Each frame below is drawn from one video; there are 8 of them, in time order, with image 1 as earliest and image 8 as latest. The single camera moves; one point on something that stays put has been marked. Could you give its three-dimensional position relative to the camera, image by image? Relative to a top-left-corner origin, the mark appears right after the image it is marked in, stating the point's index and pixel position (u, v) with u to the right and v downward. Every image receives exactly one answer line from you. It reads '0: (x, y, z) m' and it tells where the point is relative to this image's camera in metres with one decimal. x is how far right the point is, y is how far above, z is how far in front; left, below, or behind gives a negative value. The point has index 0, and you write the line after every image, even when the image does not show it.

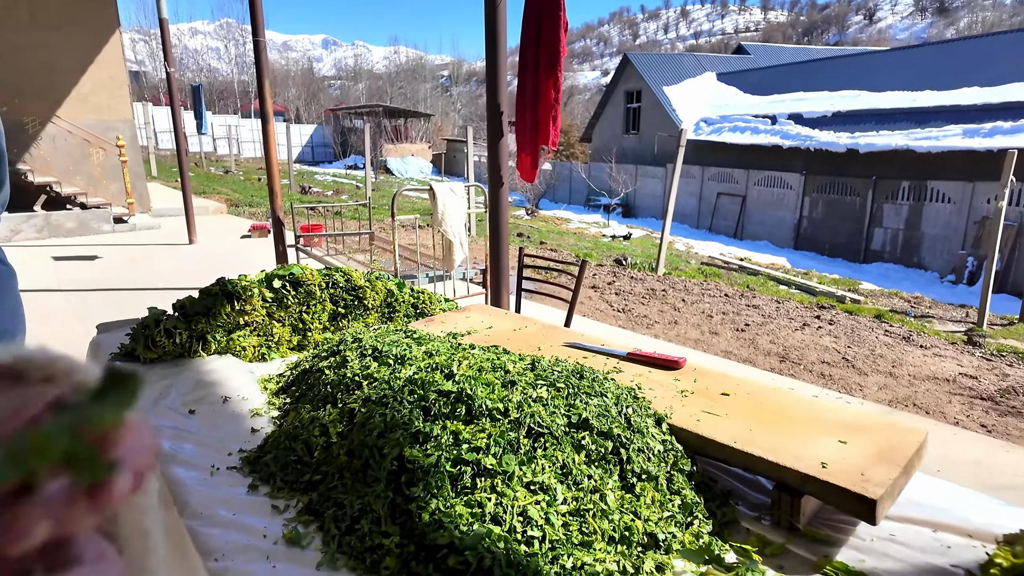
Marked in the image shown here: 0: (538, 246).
0: (+0.6, +0.8, +11.8) m
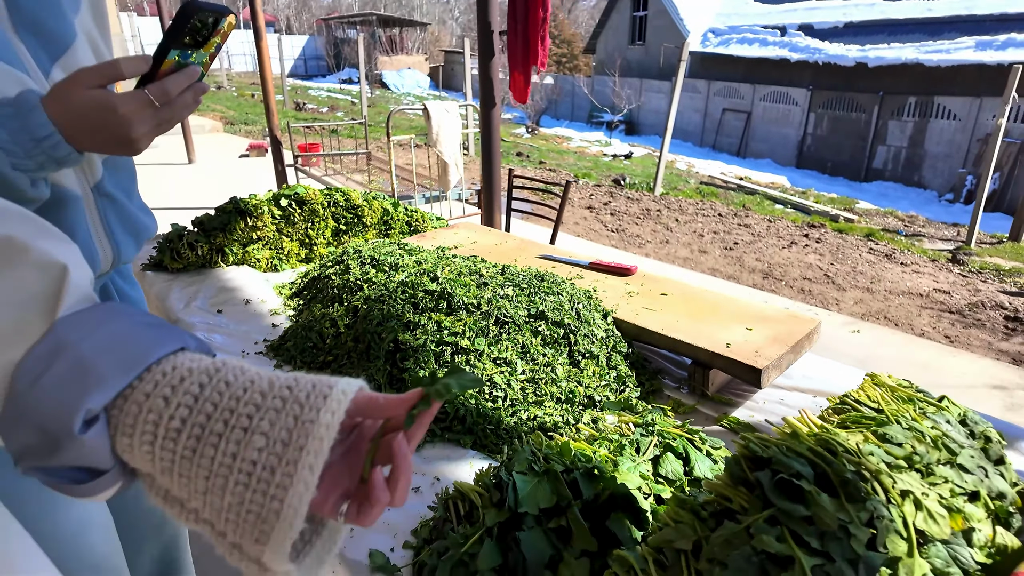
0: (+0.6, +2.4, +12.0) m
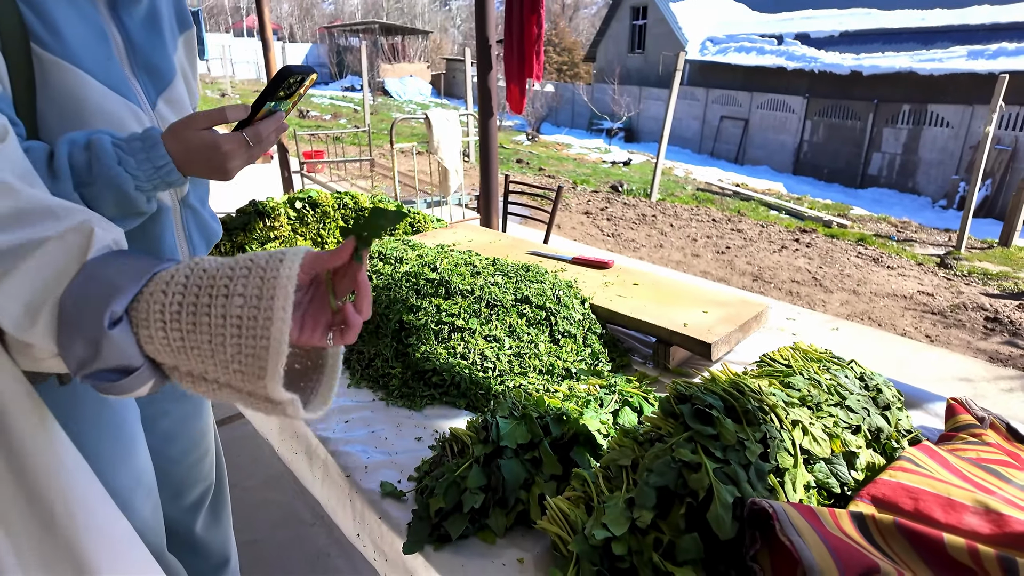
0: (+0.5, +2.4, +12.4) m
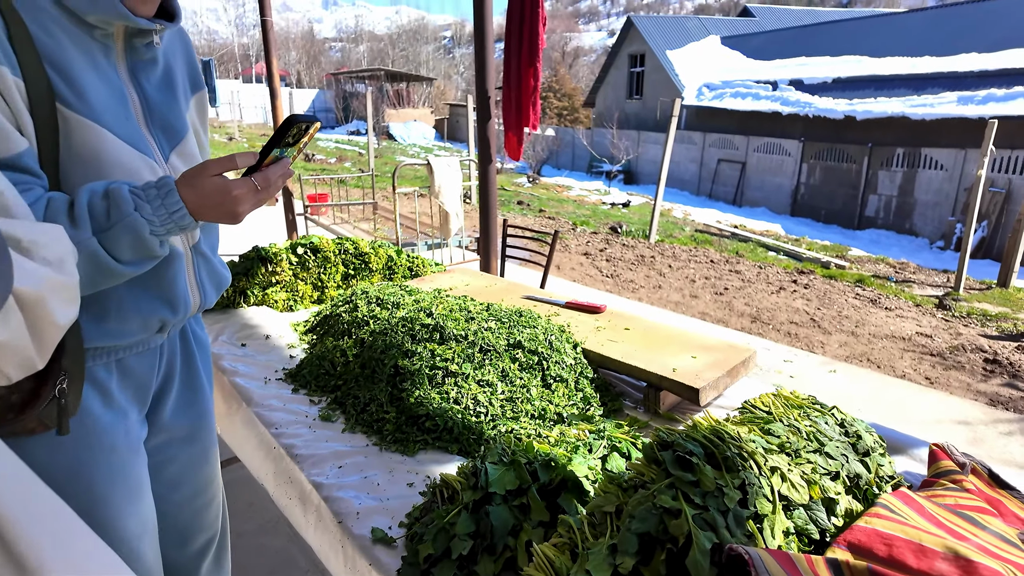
0: (+0.5, +1.5, +12.6) m
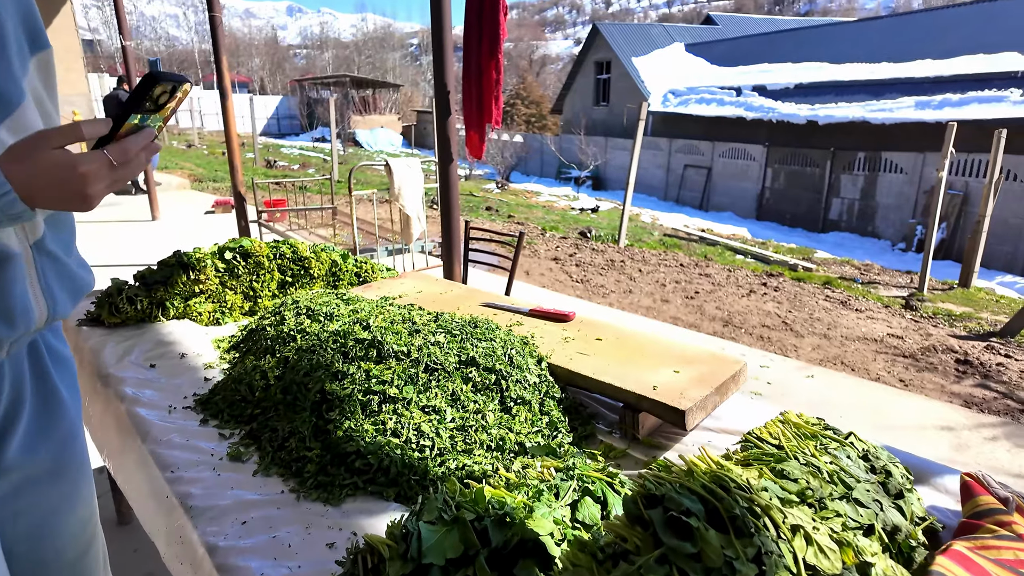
0: (-0.2, +1.4, +12.2) m
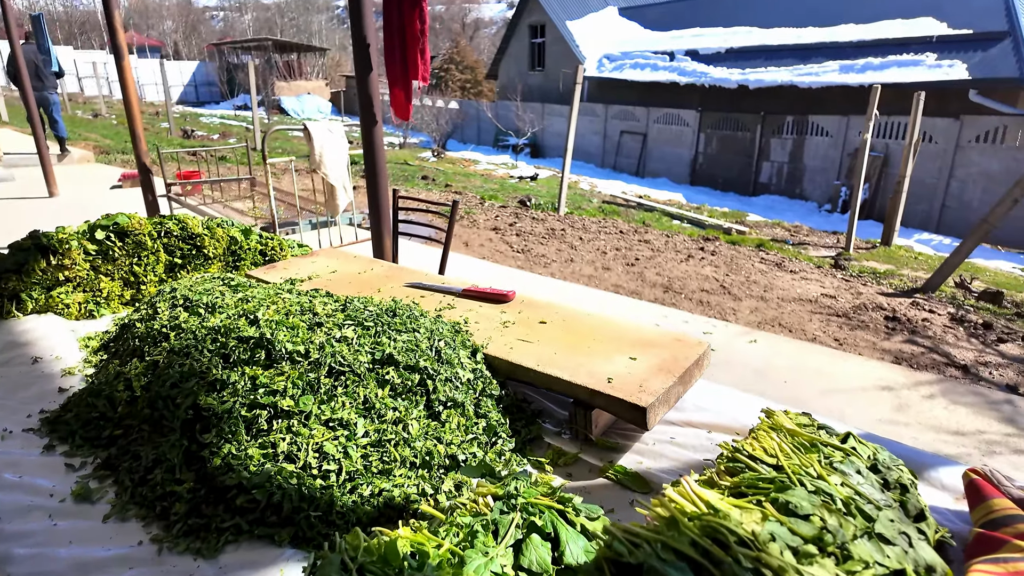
0: (-1.4, +1.9, +11.6) m
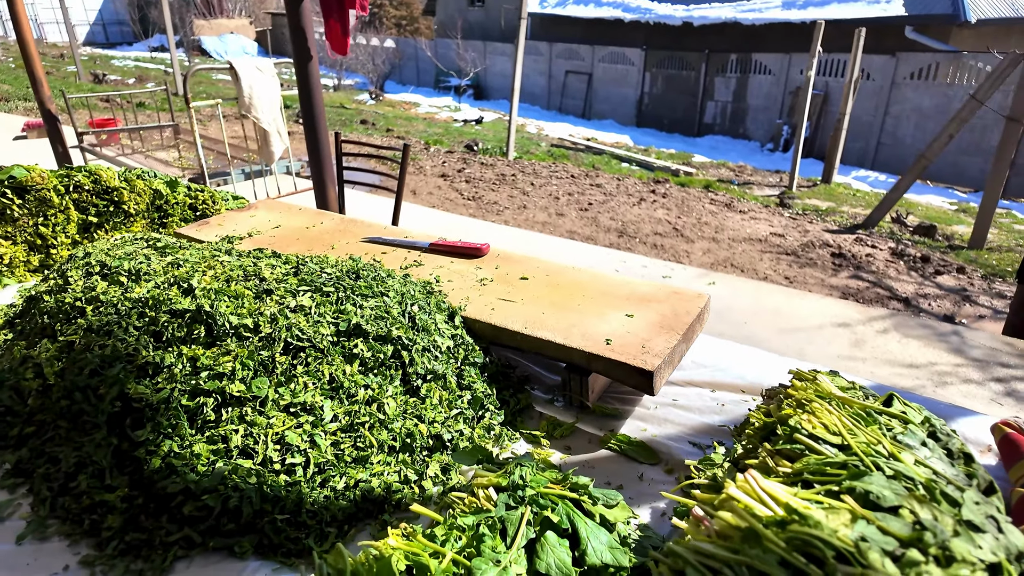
0: (-2.4, +2.8, +11.0) m
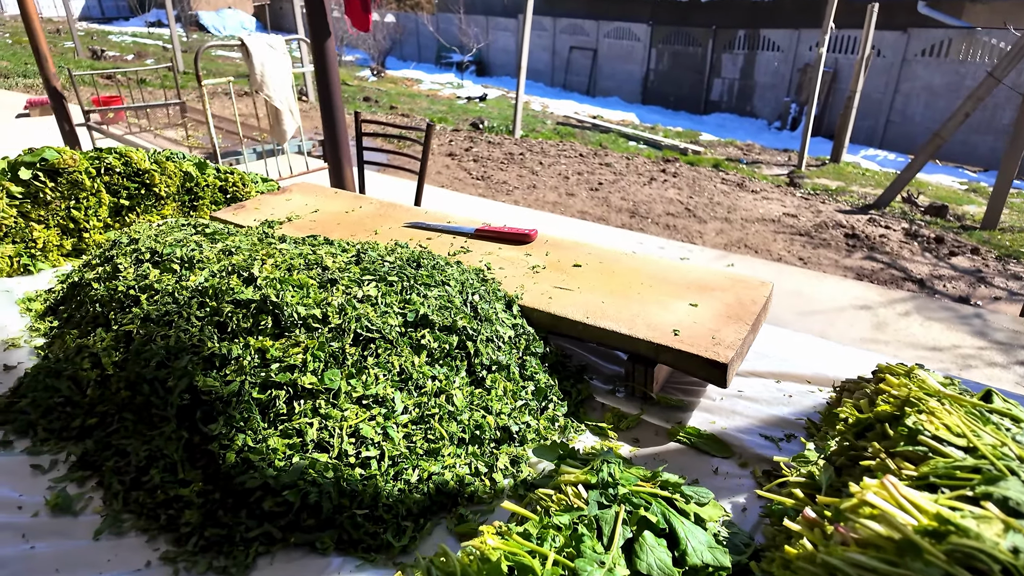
0: (-2.2, +3.2, +10.8) m
